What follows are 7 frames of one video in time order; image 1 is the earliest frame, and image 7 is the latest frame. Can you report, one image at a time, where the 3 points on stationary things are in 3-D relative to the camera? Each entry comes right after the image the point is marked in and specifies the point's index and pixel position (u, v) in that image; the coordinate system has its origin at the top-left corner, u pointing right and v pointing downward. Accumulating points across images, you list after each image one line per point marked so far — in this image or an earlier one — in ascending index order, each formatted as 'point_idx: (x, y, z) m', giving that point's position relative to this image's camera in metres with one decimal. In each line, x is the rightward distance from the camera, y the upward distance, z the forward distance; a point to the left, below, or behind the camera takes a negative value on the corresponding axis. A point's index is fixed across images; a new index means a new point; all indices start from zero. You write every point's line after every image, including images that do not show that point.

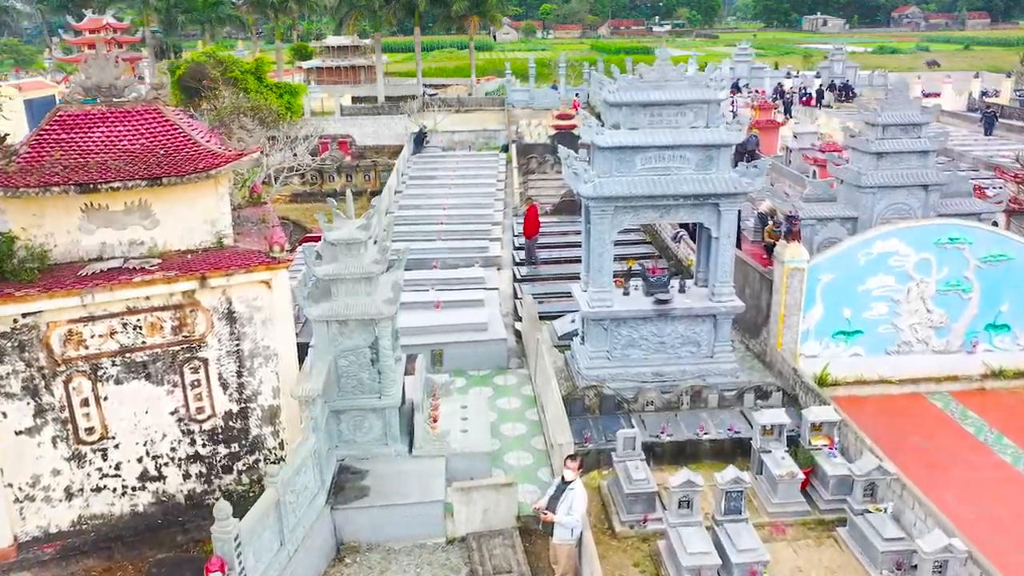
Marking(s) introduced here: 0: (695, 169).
0: (+2.3, +1.5, +12.5) m
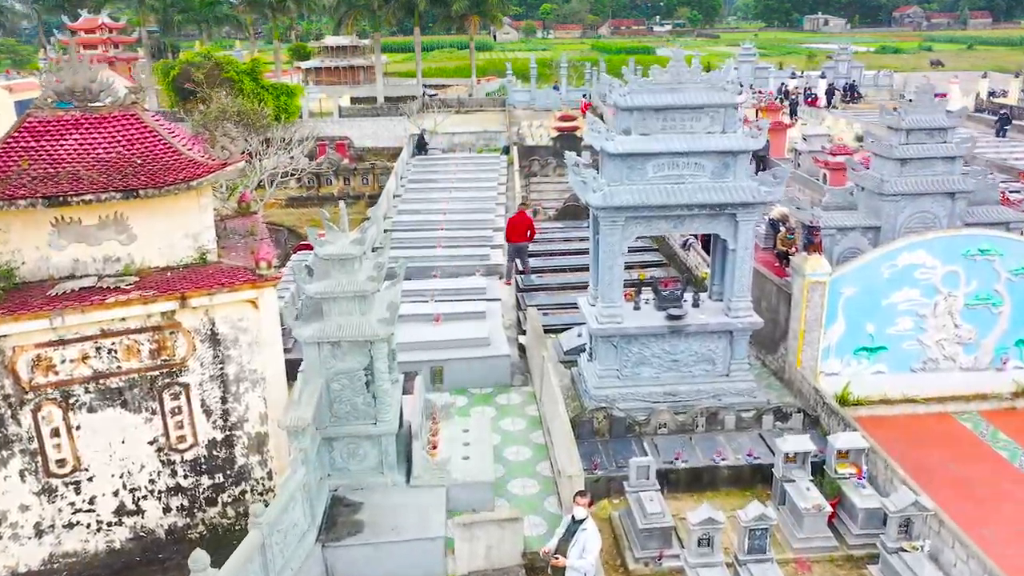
0: (+2.4, +1.3, +11.8) m
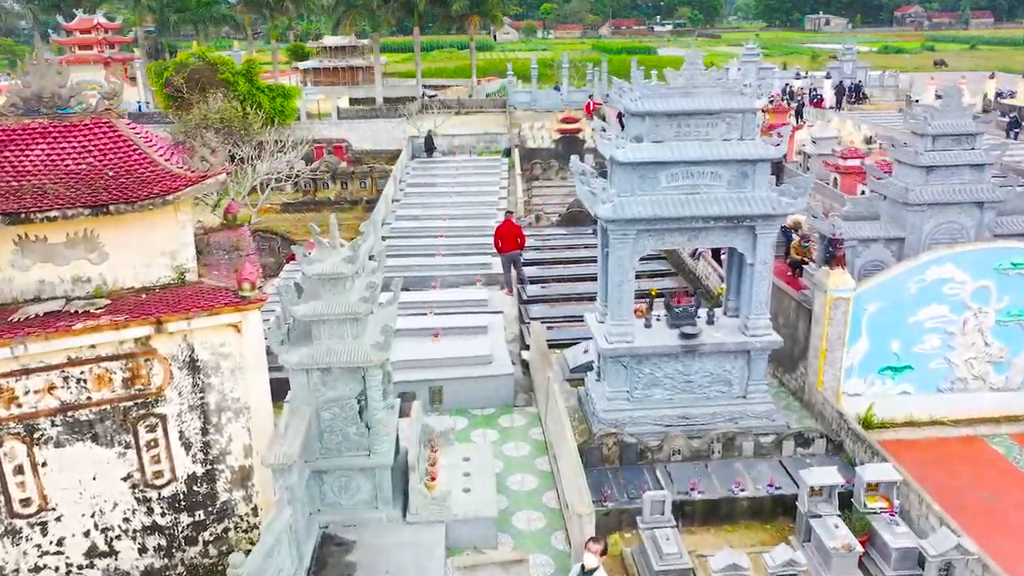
0: (+2.4, +1.1, +11.1) m
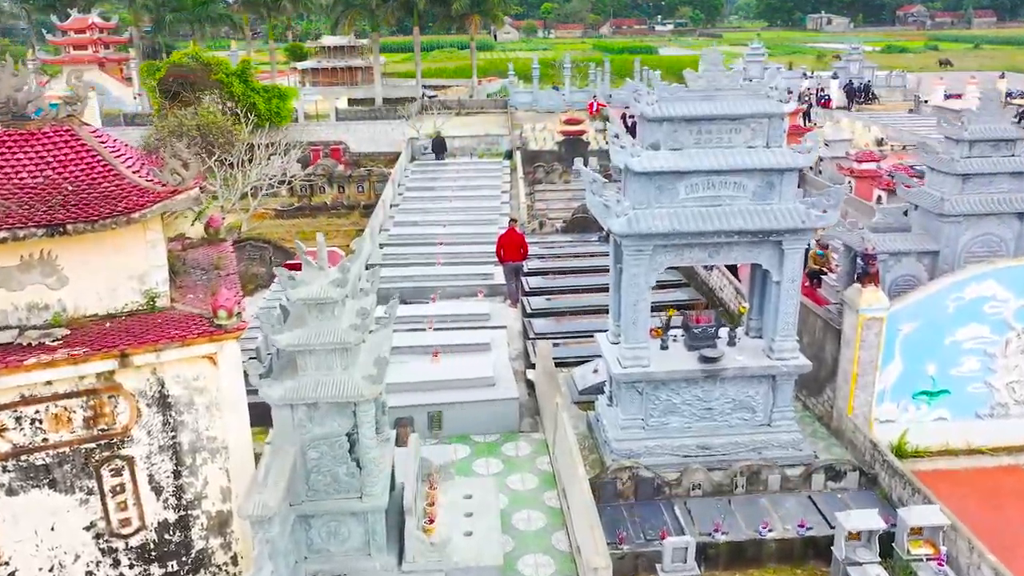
0: (+2.5, +0.9, +10.2) m
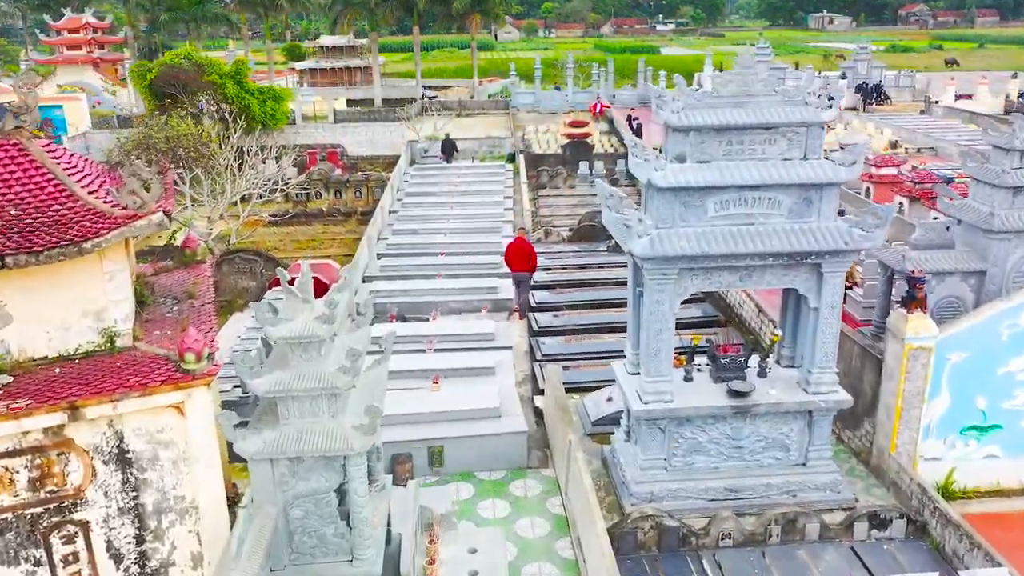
0: (+2.6, +0.7, +9.1) m
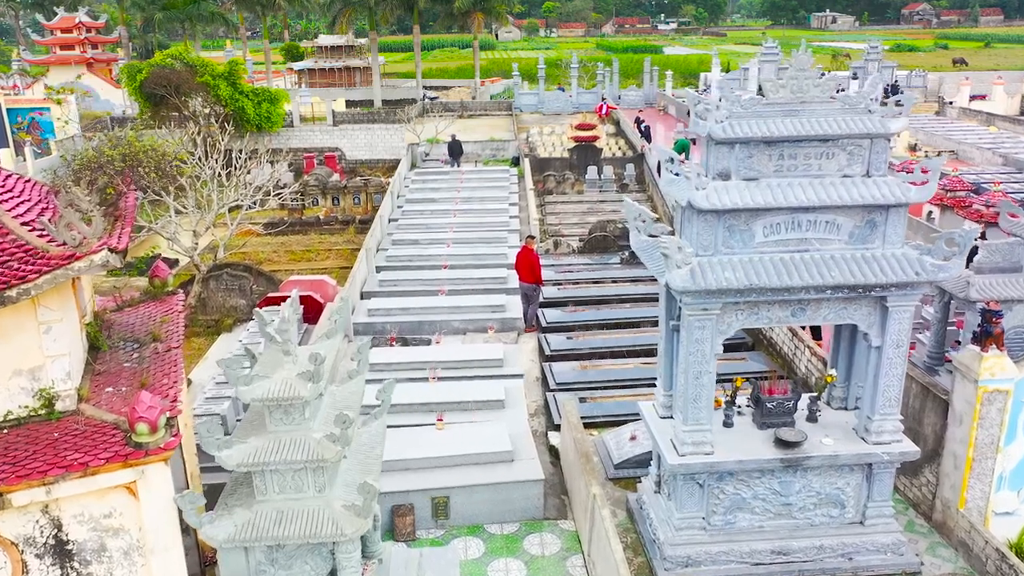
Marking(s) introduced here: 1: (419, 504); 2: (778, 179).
0: (+2.7, +0.4, +7.9) m
1: (-0.9, -2.1, +9.7) m
2: (+2.1, +0.9, +7.8) m
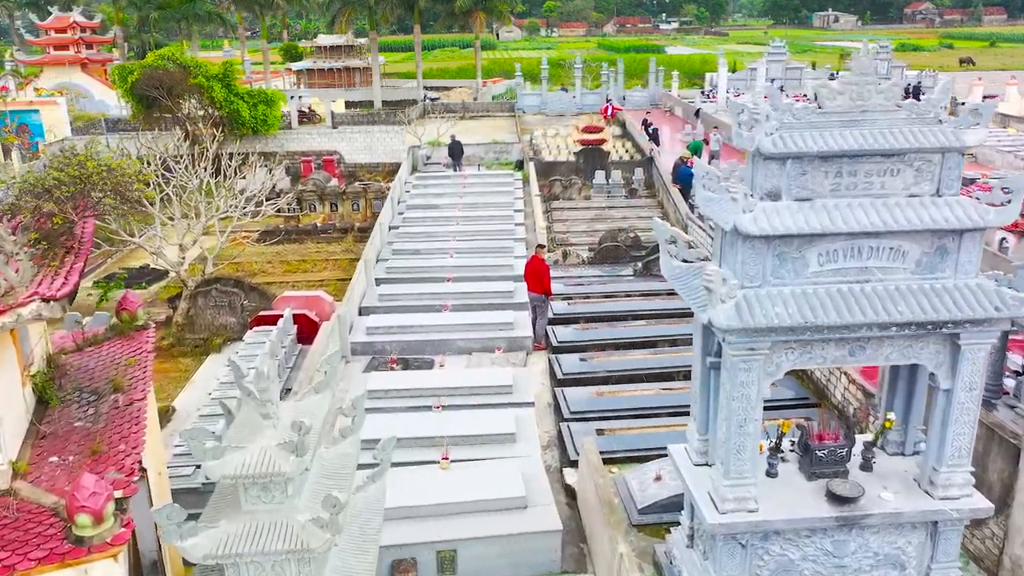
0: (+2.8, +0.1, +6.9) m
1: (-0.8, -2.4, +8.6) m
2: (+2.3, +0.6, +6.8) m
